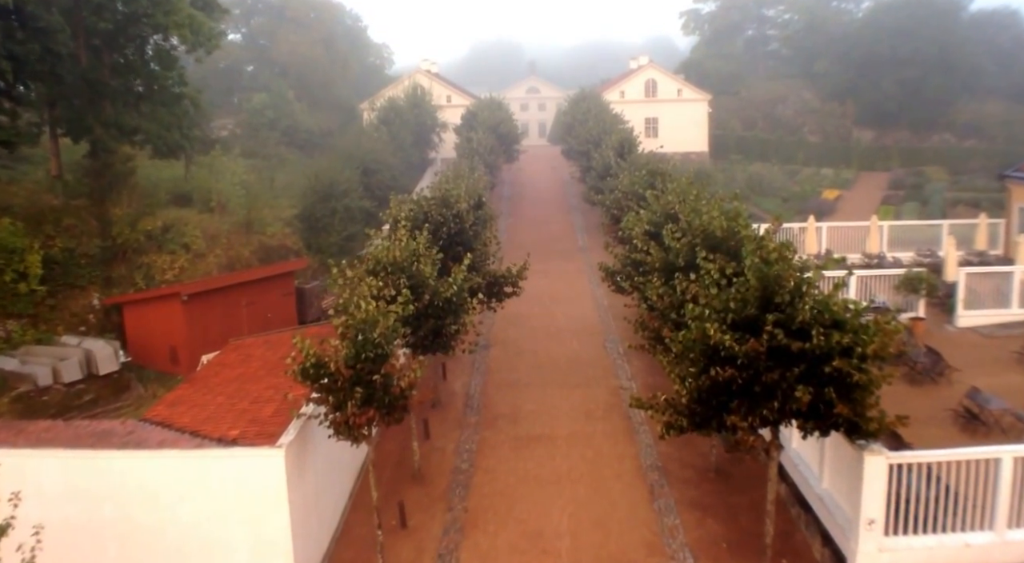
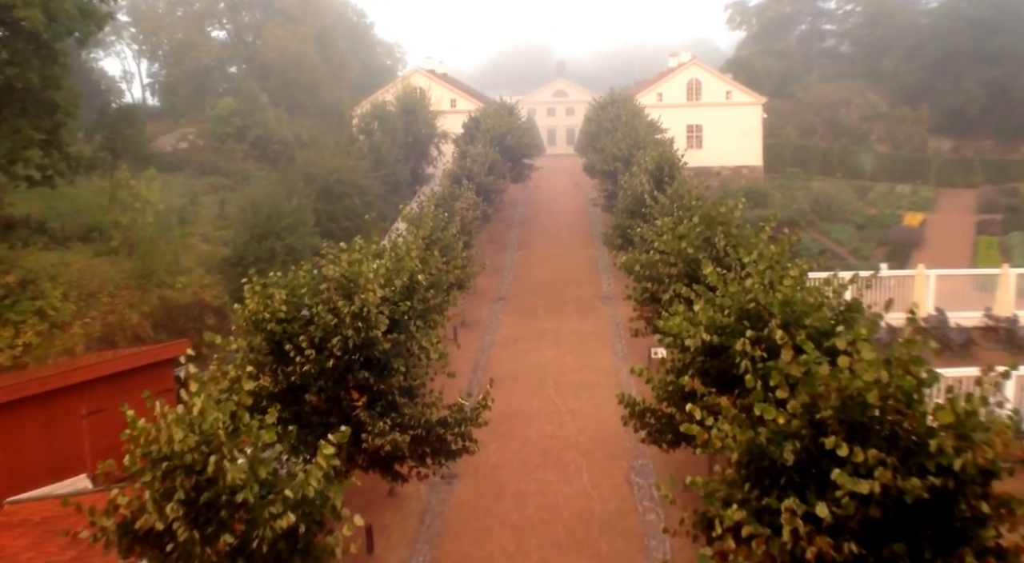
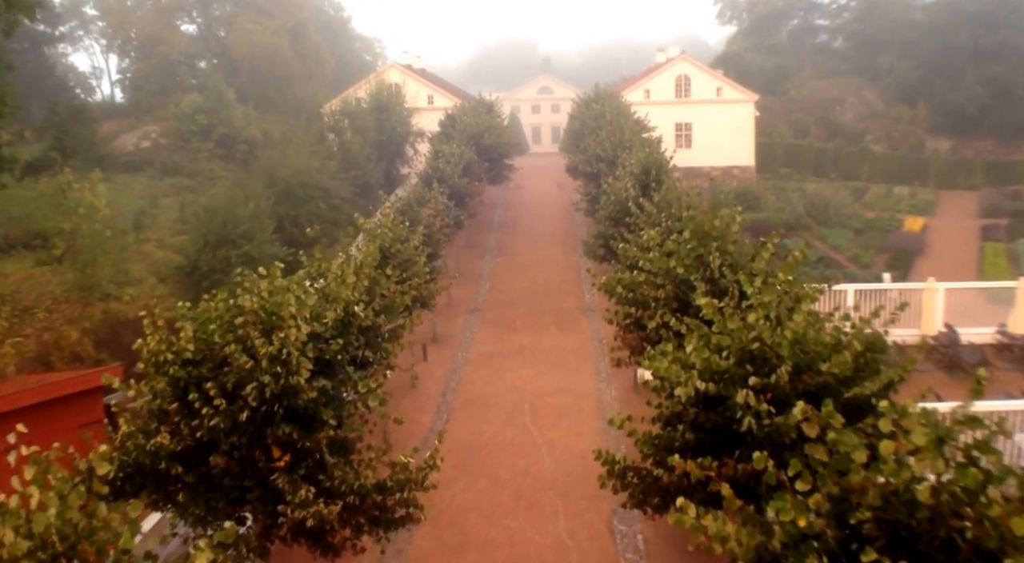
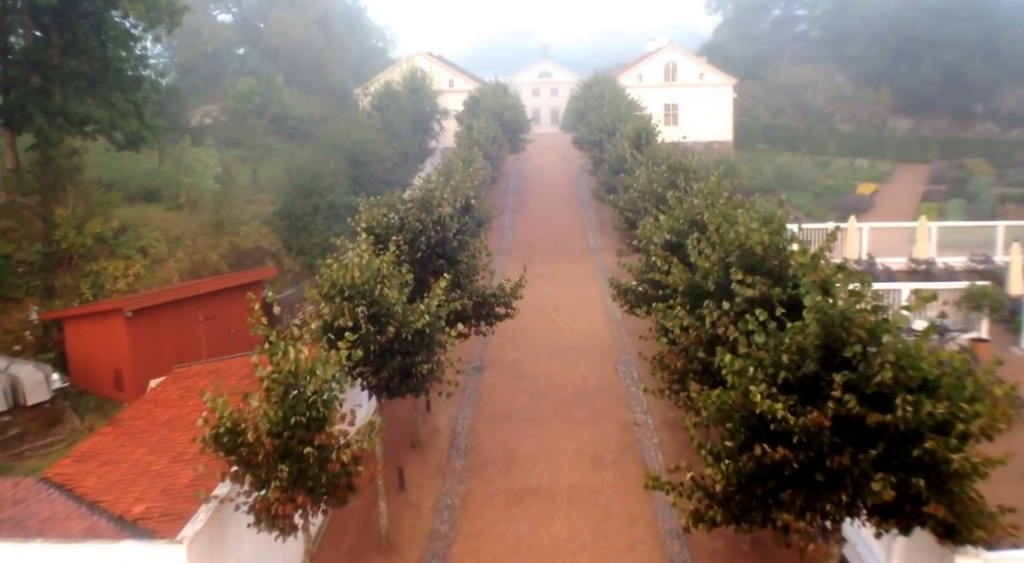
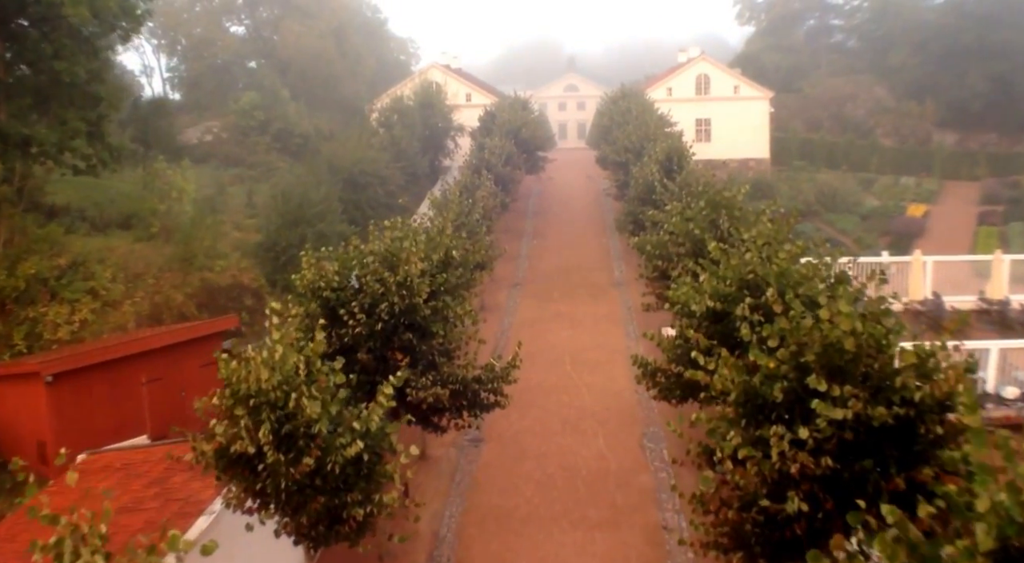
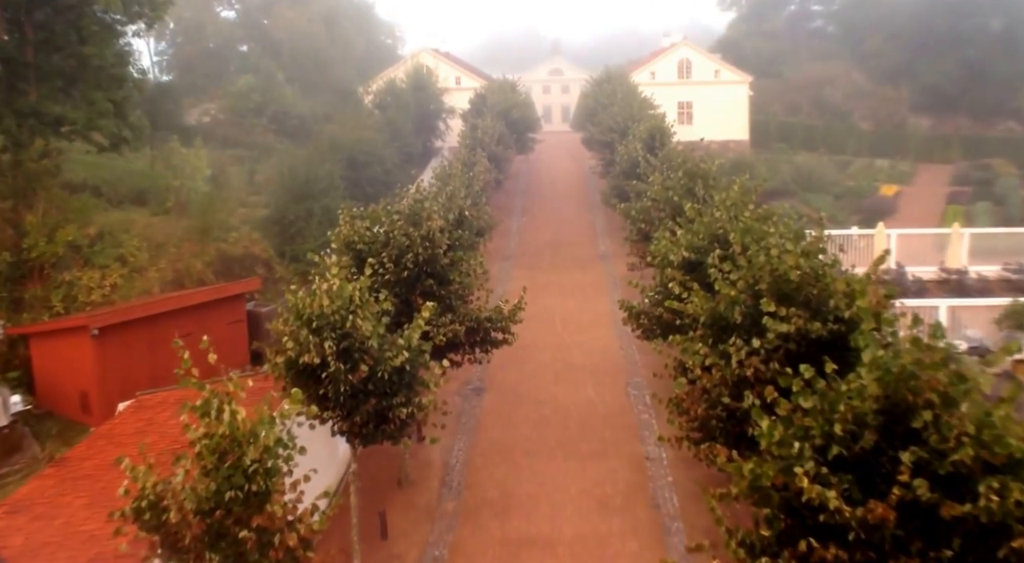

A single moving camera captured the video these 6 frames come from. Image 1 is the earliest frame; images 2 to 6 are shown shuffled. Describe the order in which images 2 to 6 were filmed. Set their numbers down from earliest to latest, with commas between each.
4, 6, 5, 2, 3
